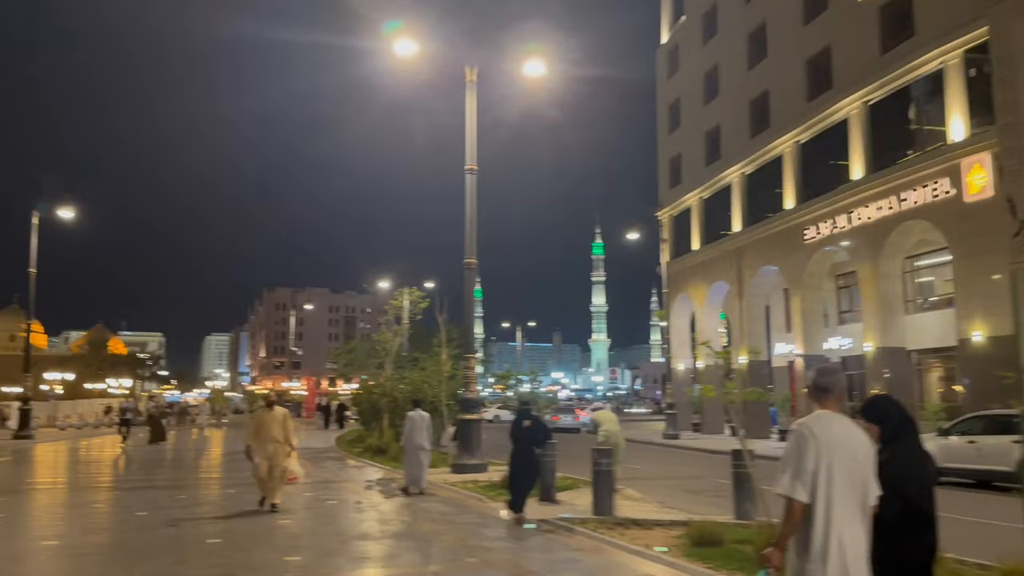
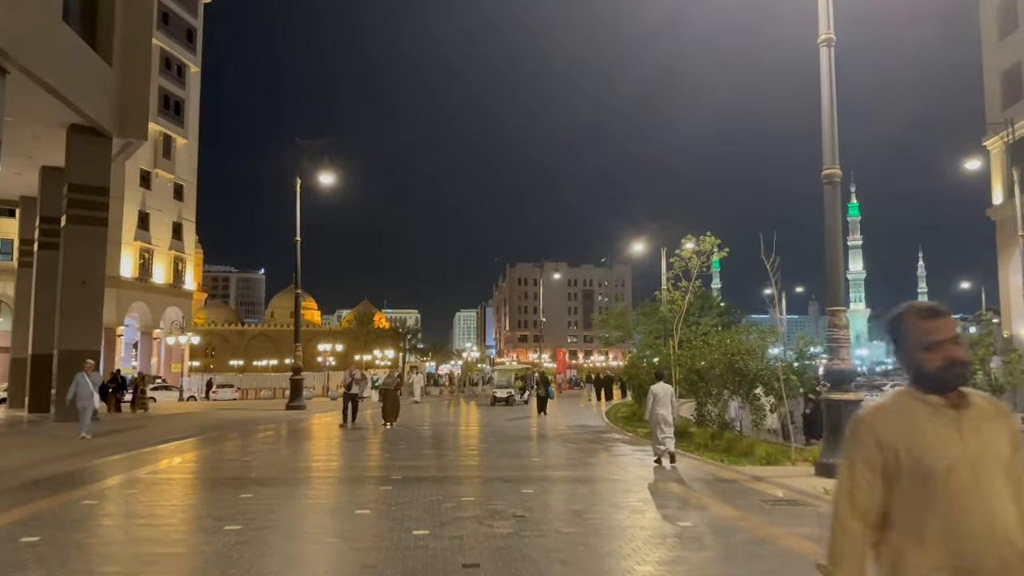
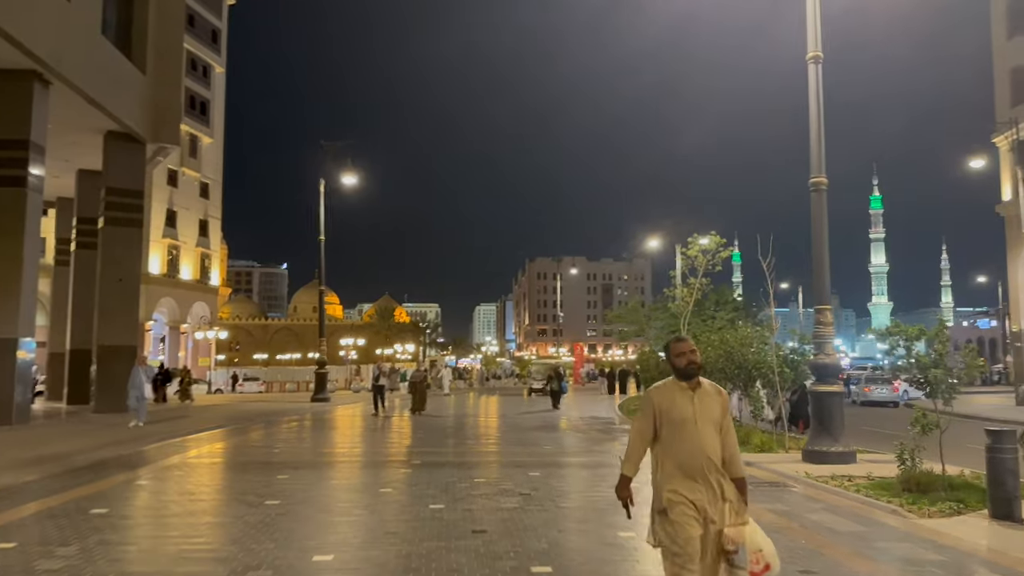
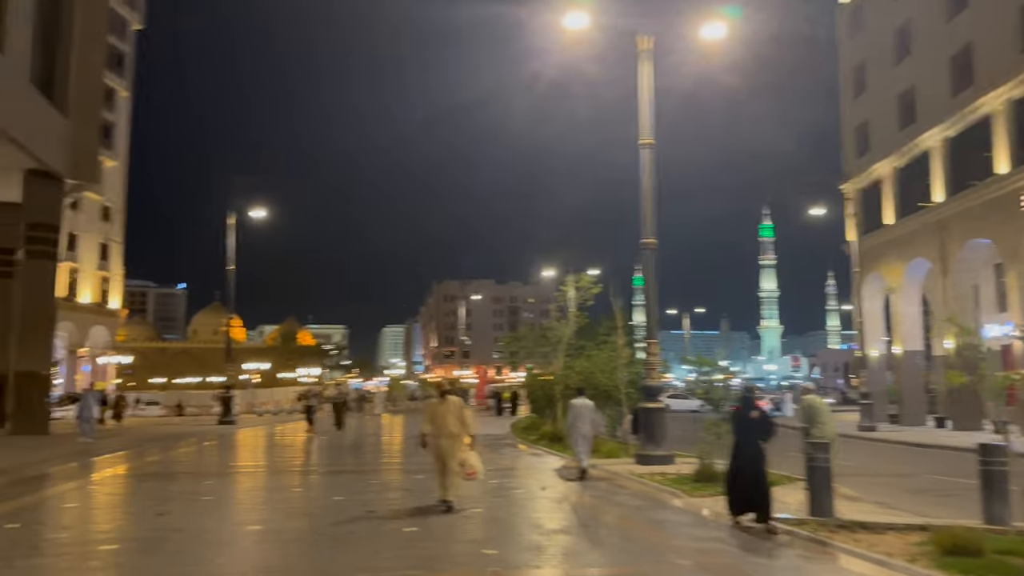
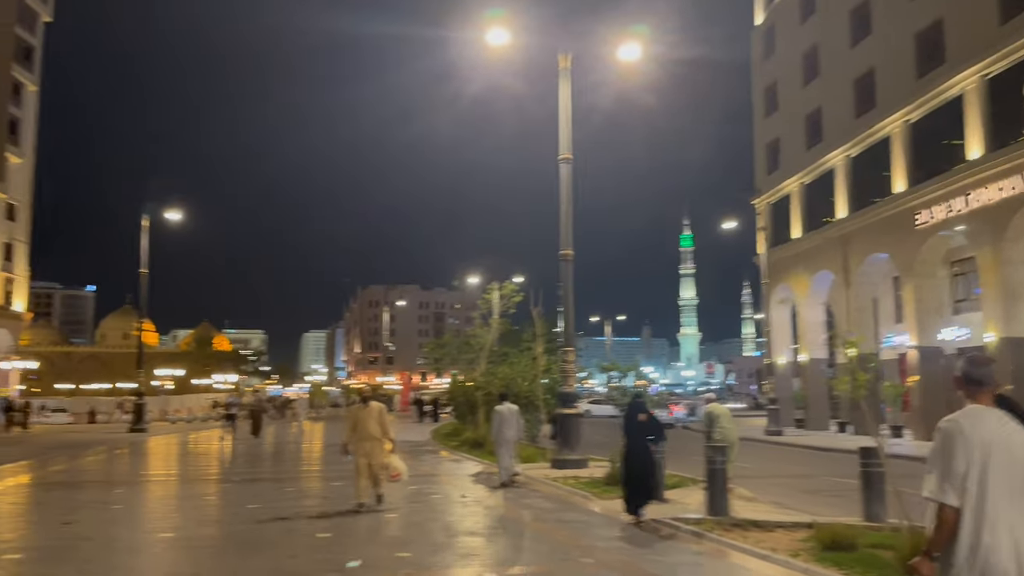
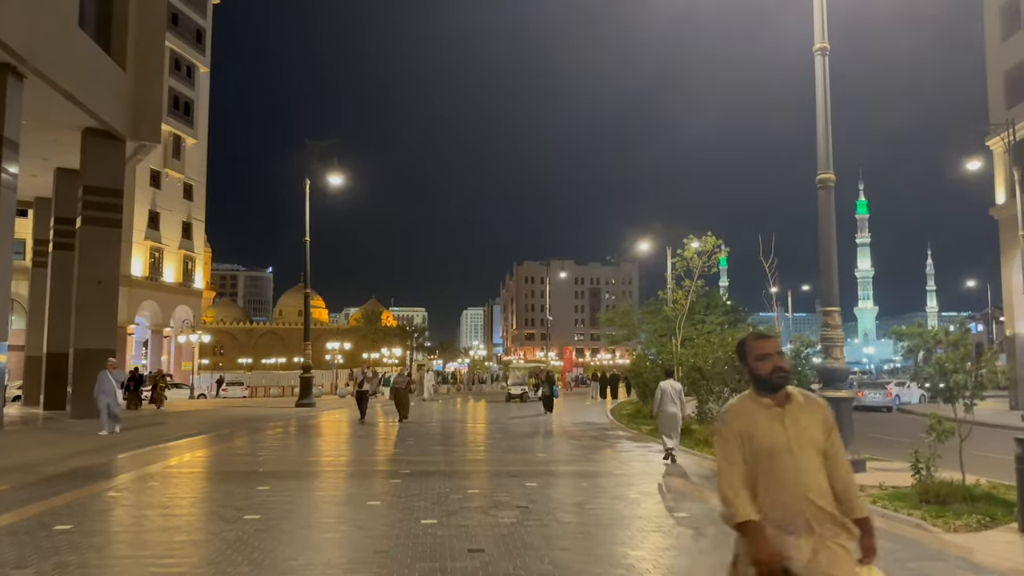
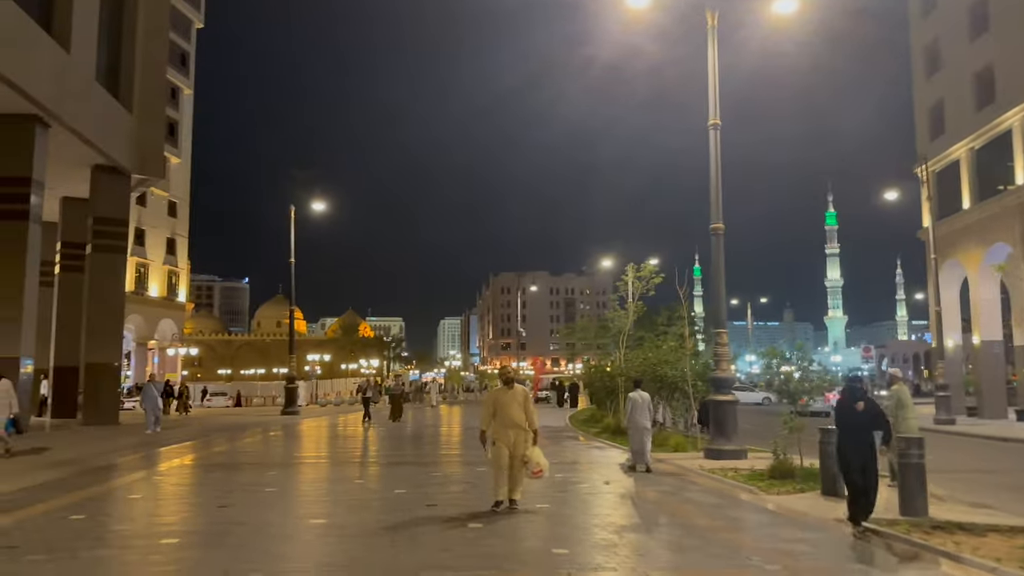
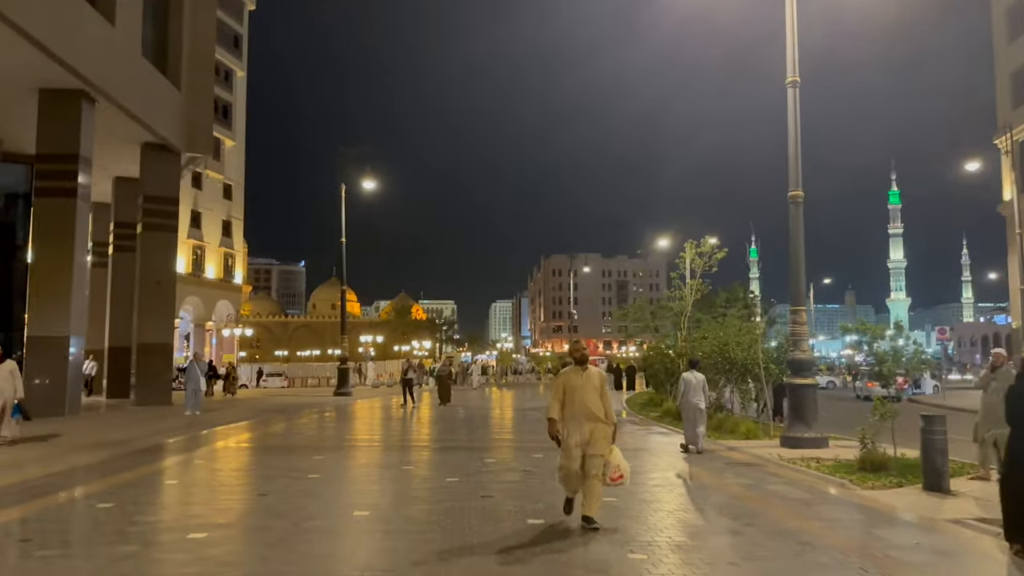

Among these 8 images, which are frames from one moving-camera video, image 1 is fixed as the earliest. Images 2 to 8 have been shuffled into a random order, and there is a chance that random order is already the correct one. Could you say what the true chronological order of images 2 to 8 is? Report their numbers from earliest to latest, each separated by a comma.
5, 4, 7, 8, 3, 6, 2
